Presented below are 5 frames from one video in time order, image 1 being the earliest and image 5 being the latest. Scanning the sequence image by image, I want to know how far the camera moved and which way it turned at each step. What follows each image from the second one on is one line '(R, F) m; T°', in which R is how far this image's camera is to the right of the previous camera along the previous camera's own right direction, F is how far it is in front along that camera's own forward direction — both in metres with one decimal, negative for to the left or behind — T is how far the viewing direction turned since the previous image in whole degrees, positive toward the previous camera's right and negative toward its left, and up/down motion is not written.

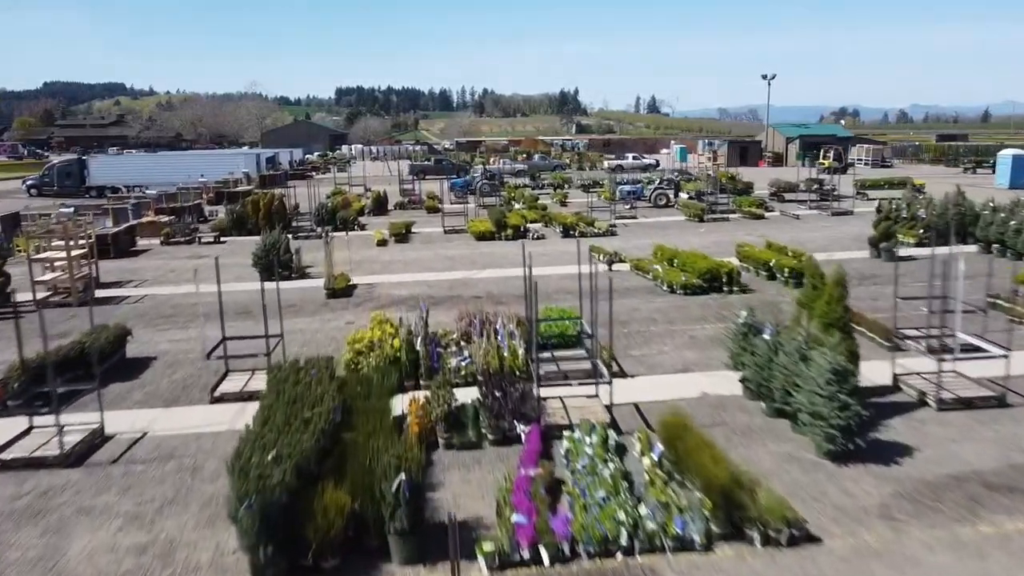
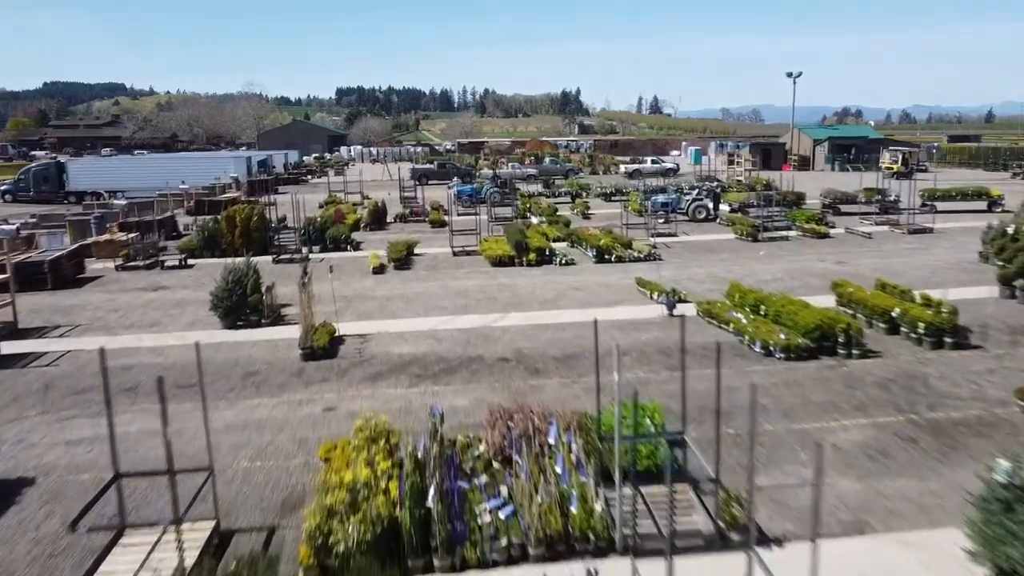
(-0.6, +4.7) m; 0°
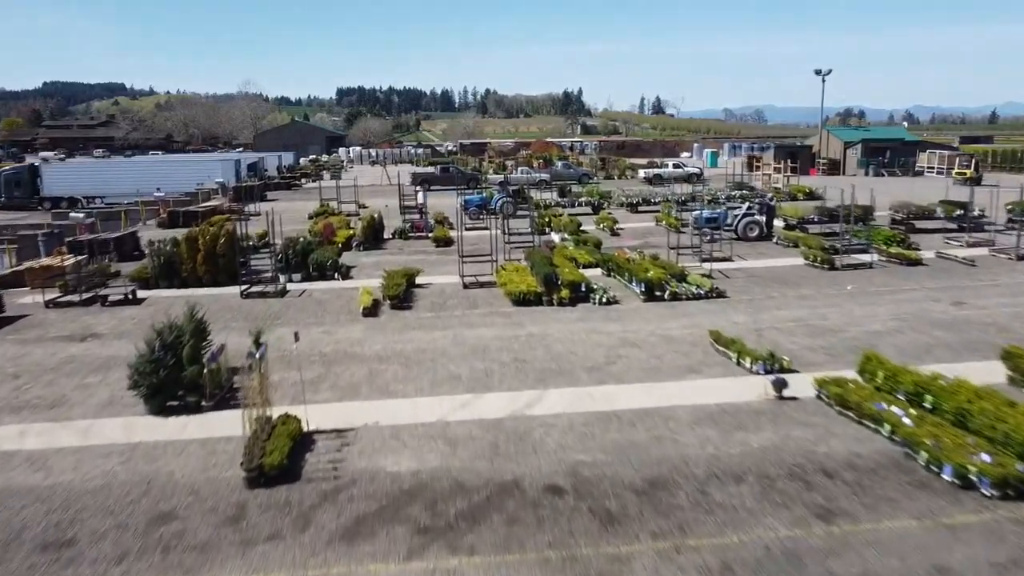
(-0.6, +4.8) m; 0°
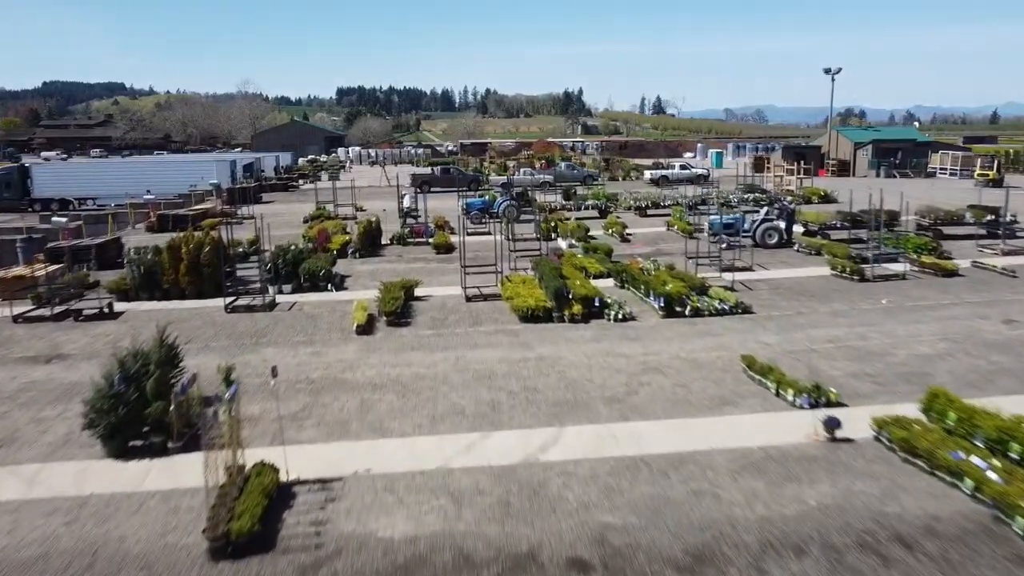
(-0.1, +1.5) m; 0°
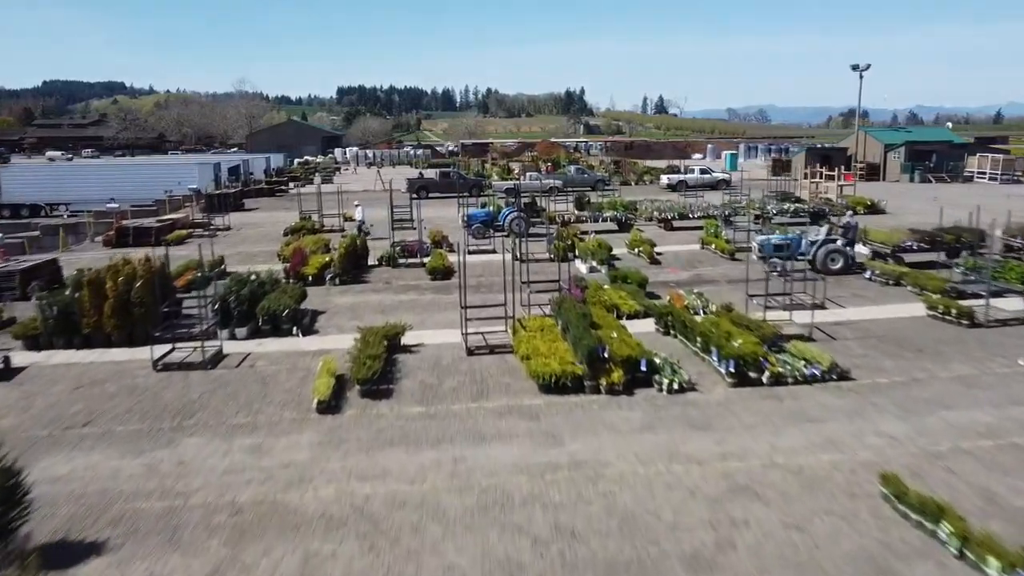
(-0.3, +4.4) m; 0°
